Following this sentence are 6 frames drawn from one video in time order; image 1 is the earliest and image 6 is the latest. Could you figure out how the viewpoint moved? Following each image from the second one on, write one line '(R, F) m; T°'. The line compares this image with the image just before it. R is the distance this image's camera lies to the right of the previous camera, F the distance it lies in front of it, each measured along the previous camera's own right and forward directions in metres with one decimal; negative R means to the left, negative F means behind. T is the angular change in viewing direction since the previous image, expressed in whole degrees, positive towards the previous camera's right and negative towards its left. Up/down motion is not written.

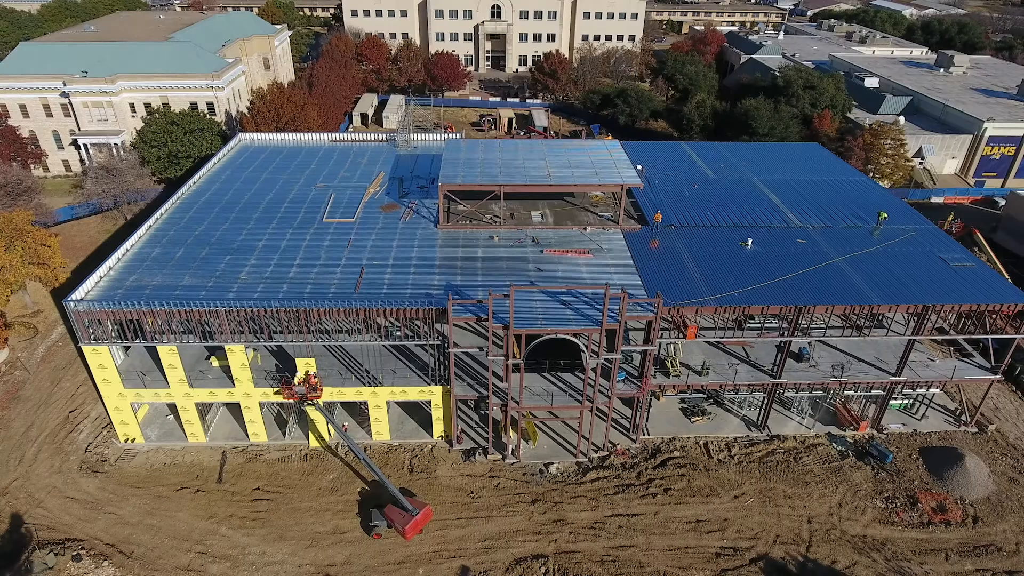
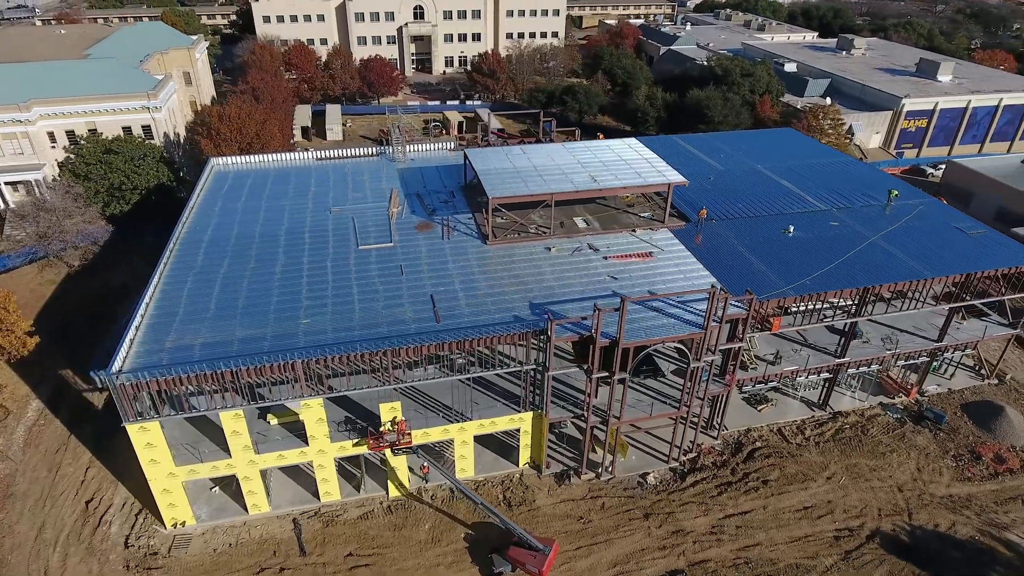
(-7.4, +1.9) m; +10°
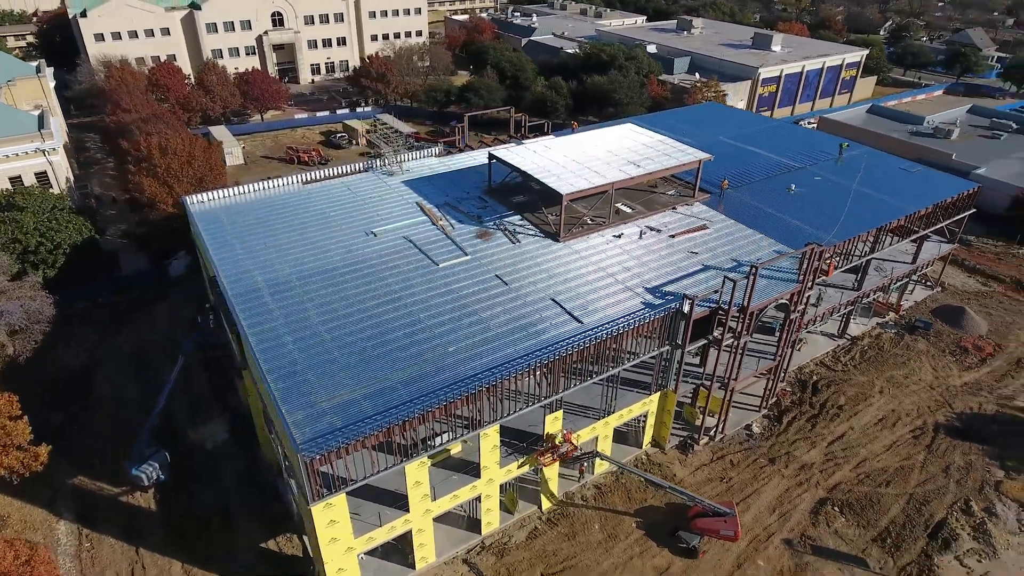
(-11.2, +1.7) m; +16°
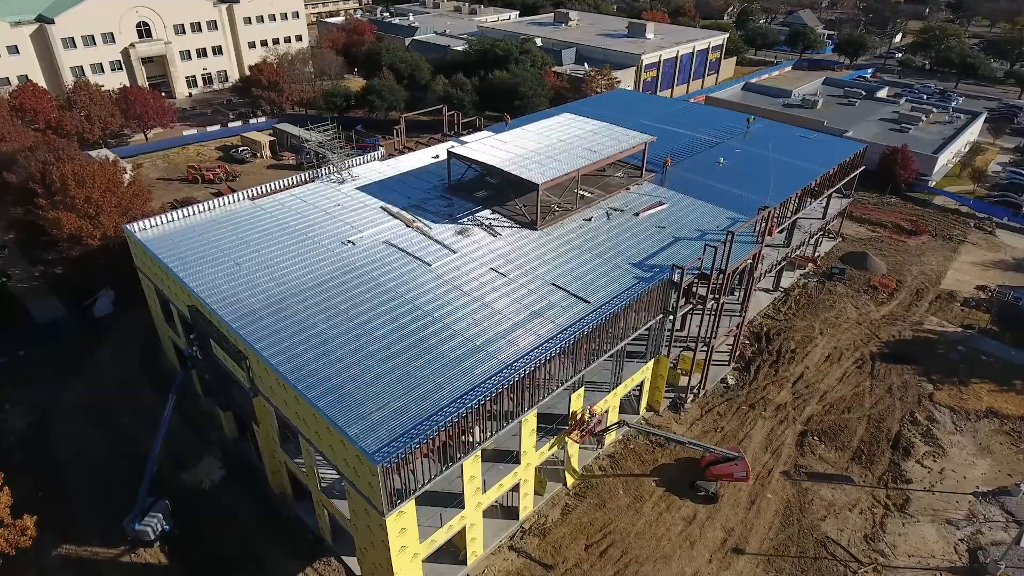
(-4.9, -0.2) m; +11°
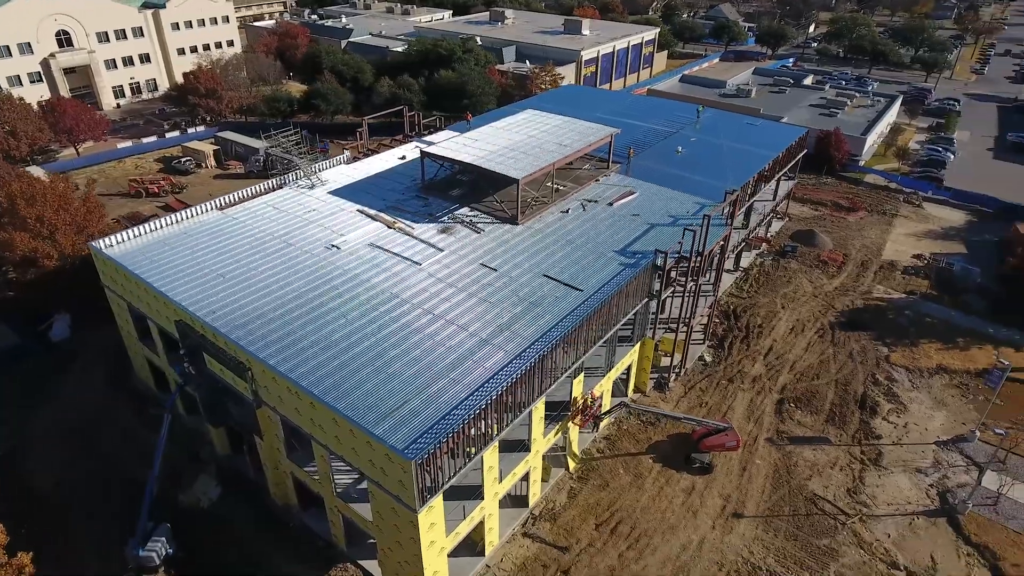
(-2.3, -0.4) m; +6°
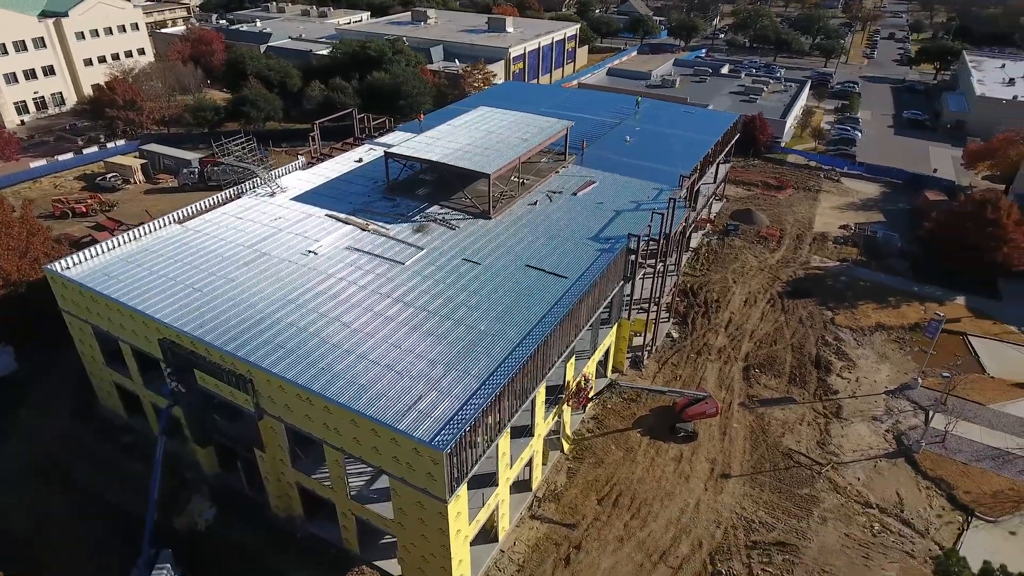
(-2.5, -0.5) m; +7°
